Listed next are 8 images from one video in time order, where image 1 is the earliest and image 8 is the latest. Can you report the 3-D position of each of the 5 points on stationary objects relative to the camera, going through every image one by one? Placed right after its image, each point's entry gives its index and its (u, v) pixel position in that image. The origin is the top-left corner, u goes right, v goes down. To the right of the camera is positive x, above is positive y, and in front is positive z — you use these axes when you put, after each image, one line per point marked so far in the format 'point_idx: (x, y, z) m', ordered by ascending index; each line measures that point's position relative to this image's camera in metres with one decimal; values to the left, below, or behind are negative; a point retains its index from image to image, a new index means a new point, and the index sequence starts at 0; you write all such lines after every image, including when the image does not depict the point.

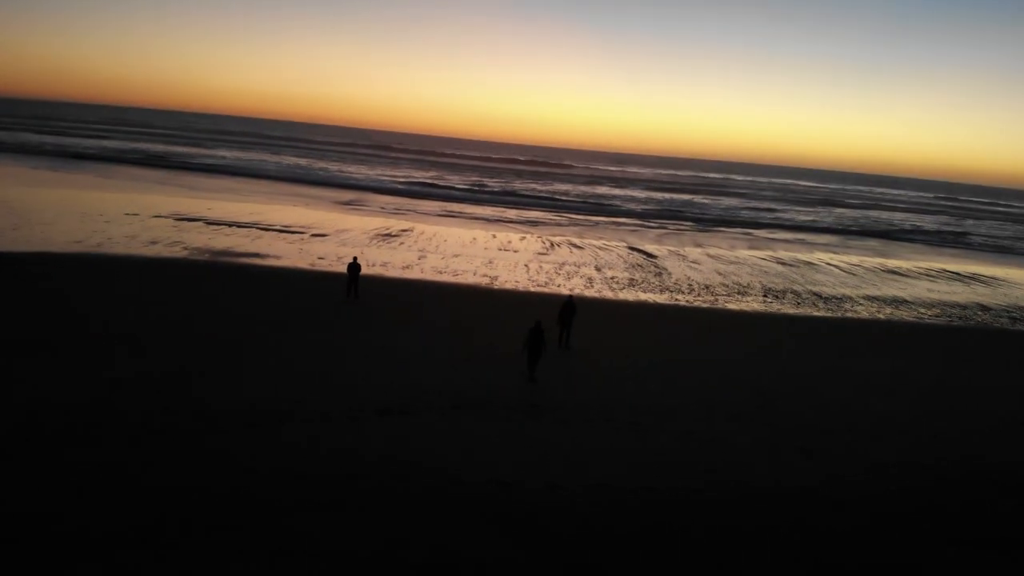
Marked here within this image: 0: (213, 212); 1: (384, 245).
0: (-9.3, +2.3, +16.7) m
1: (-3.3, +1.0, +14.0) m
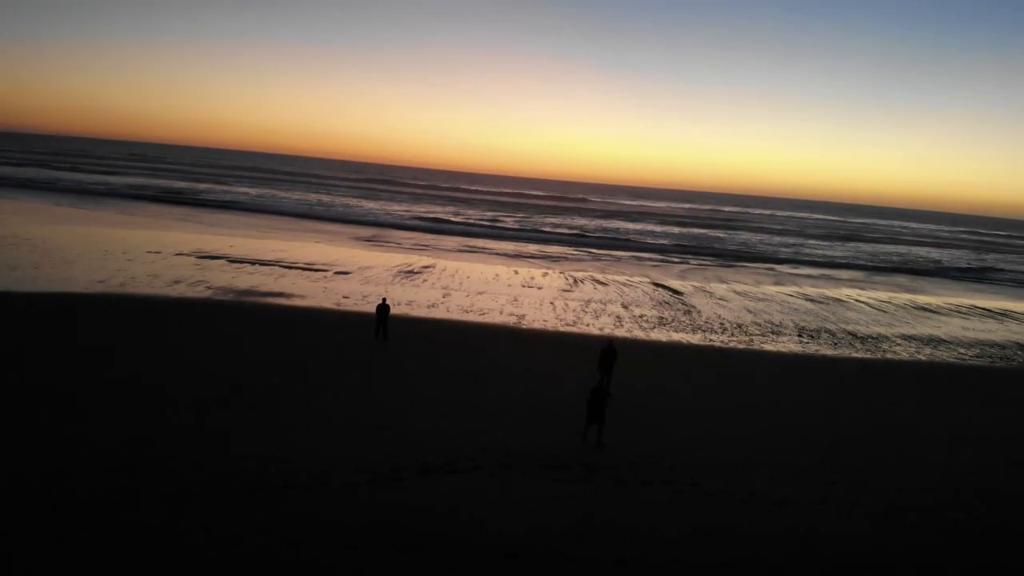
0: (-8.6, +1.2, +16.8) m
1: (-2.7, +0.1, +13.9) m
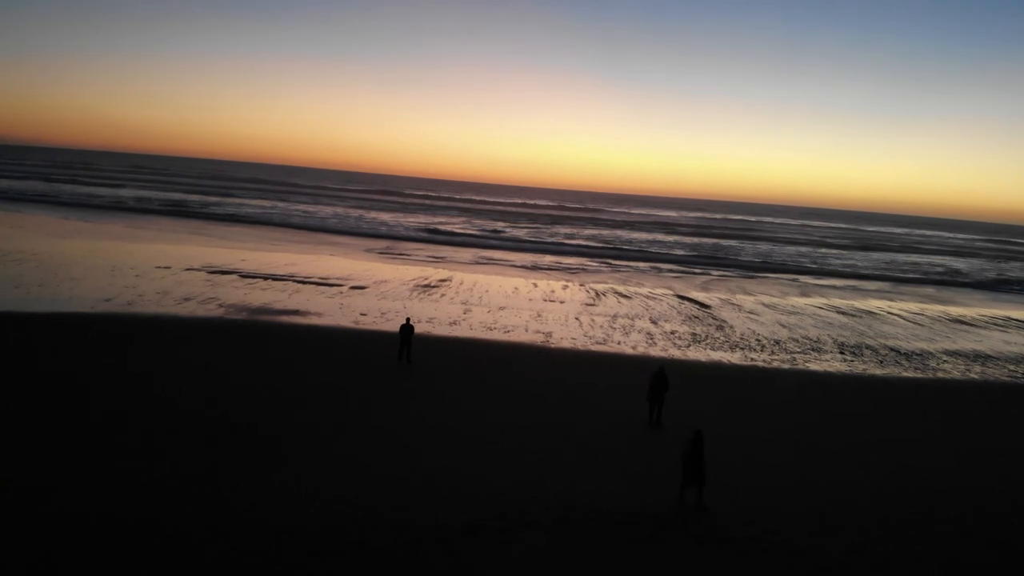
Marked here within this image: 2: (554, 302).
0: (-8.0, +0.7, +16.3) m
1: (-2.1, -0.3, +13.3) m
2: (+1.1, -0.4, +14.2) m
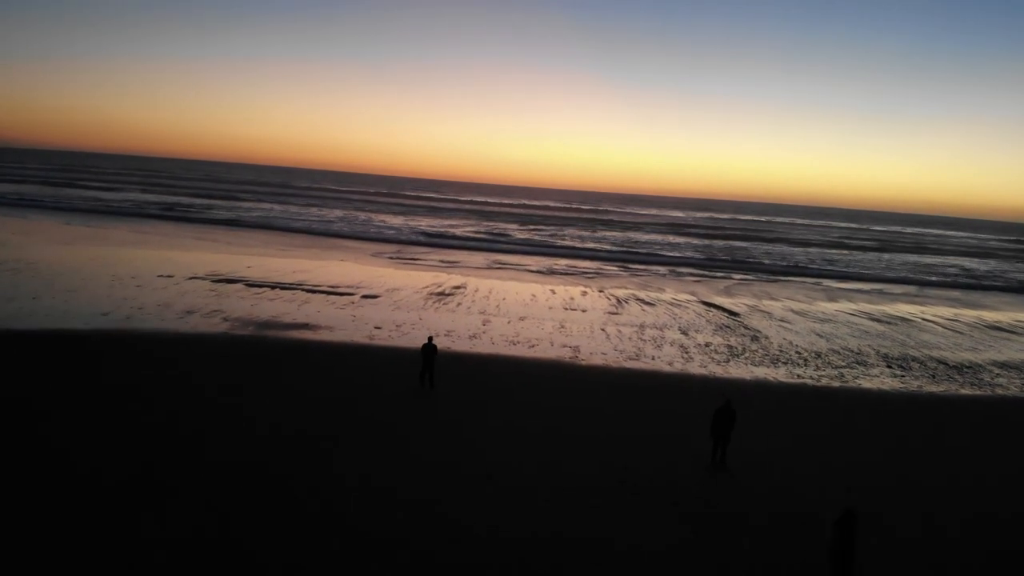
0: (-7.5, +0.5, +15.7) m
1: (-1.6, -0.5, +12.6) m
2: (+1.6, -0.6, +13.5) m
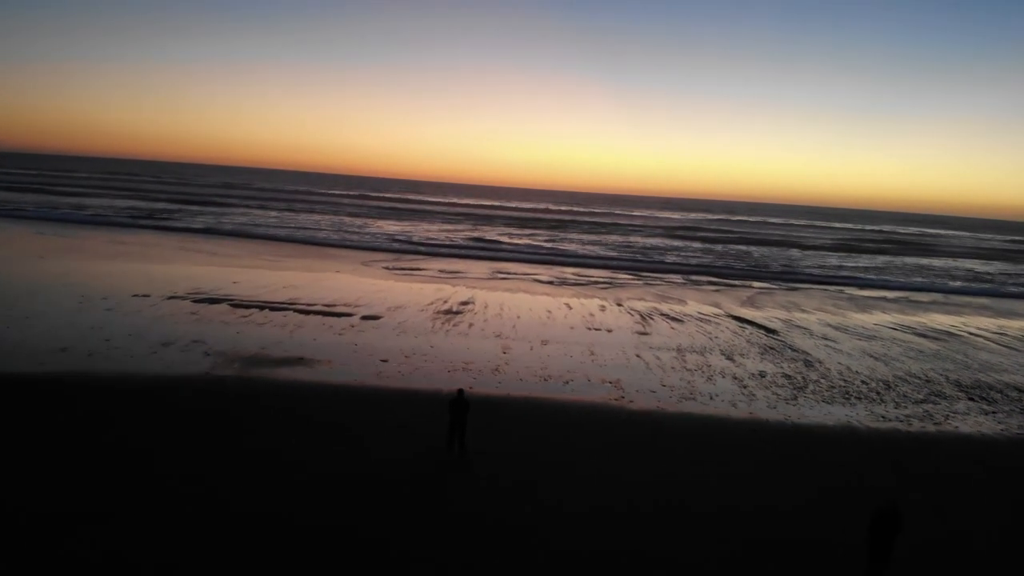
0: (-7.2, 0.0, +14.1) m
1: (-1.2, -1.0, +11.2) m
2: (+2.0, -1.0, +12.1) m
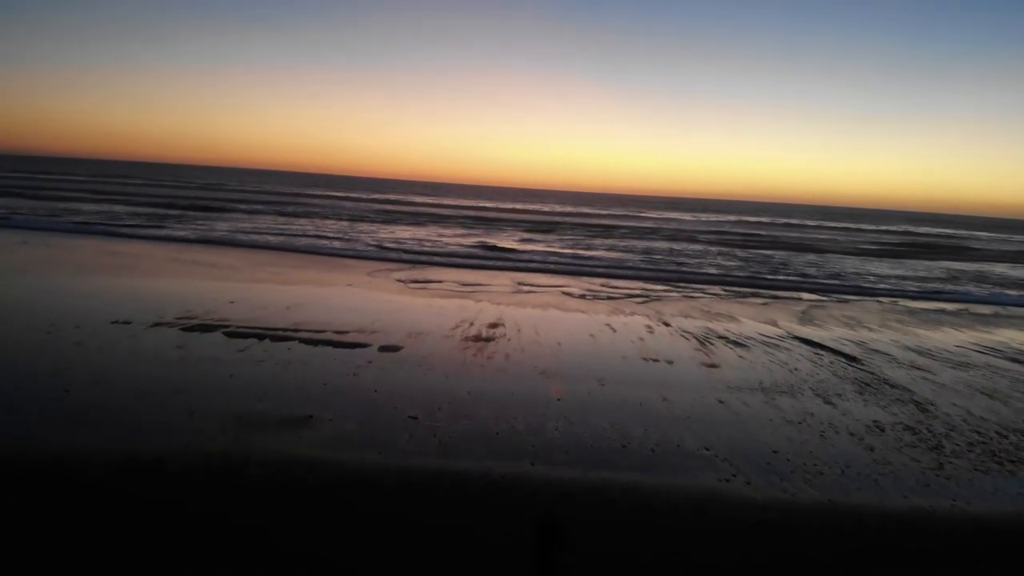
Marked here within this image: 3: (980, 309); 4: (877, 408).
0: (-6.3, -0.5, +12.4) m
1: (-0.4, -1.4, +9.4) m
2: (+2.8, -1.4, +10.3) m
3: (+16.8, -0.8, +19.3) m
4: (+5.7, -1.9, +8.4) m
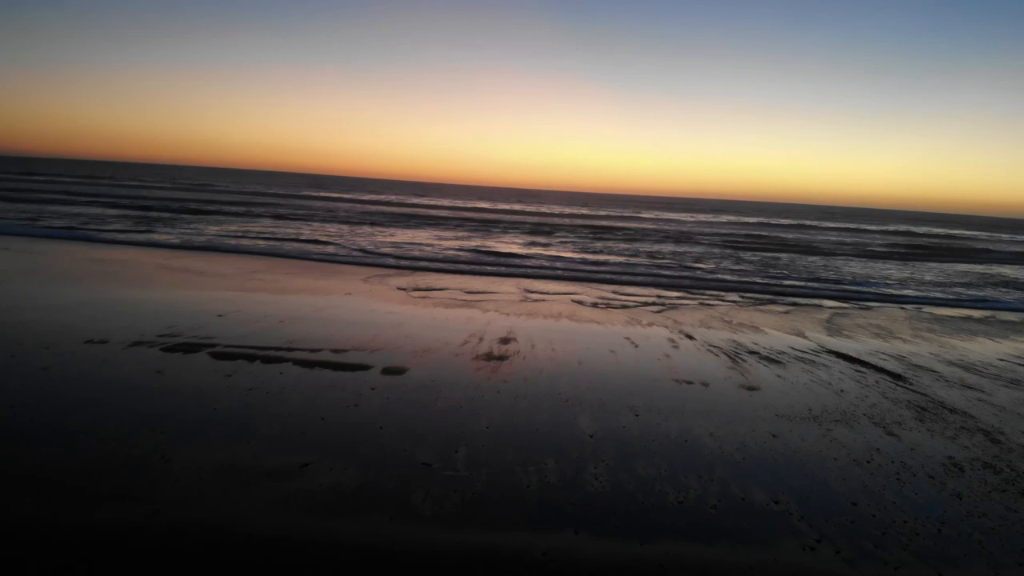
0: (-6.0, -0.8, +11.3) m
1: (-0.1, -1.7, +8.4) m
2: (+3.2, -1.7, +9.4) m
3: (+17.0, -1.0, +18.4) m
4: (+6.0, -2.1, +7.5) m
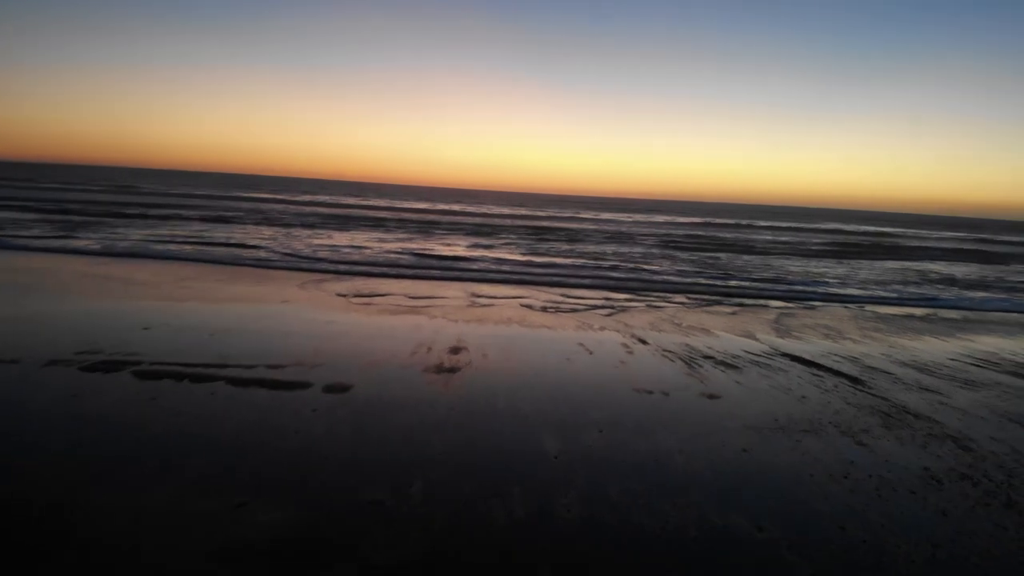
0: (-7.0, -1.0, +10.0) m
1: (-0.8, -1.8, +7.6) m
2: (+2.4, -1.8, +8.8) m
3: (+15.4, -0.9, +19.1) m
4: (+5.4, -2.1, +7.2) m
